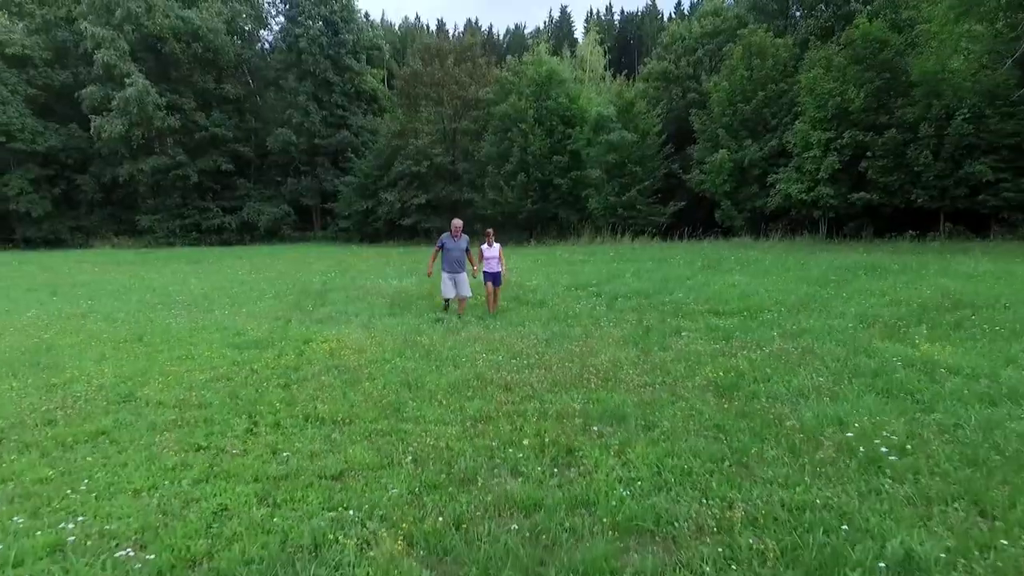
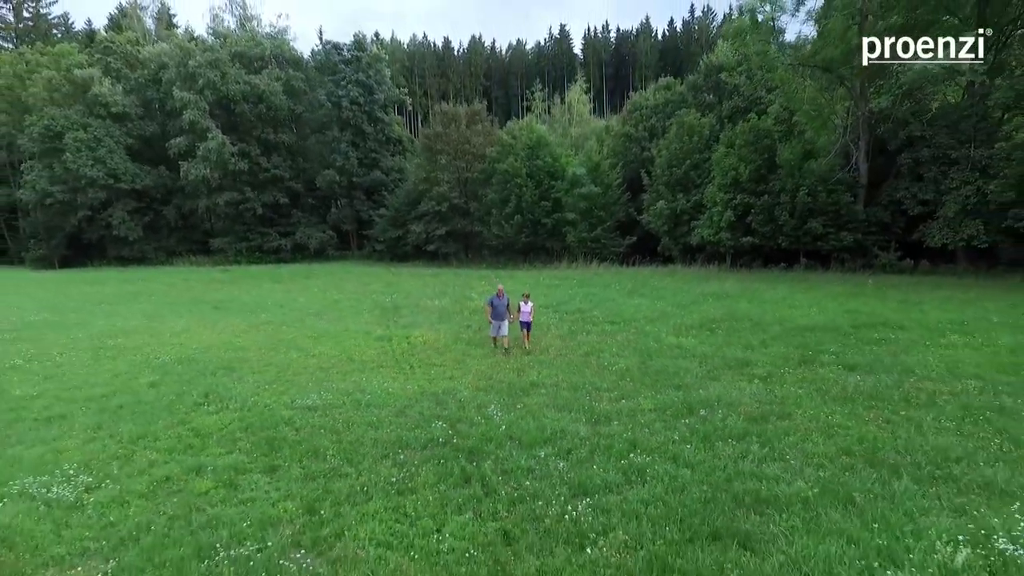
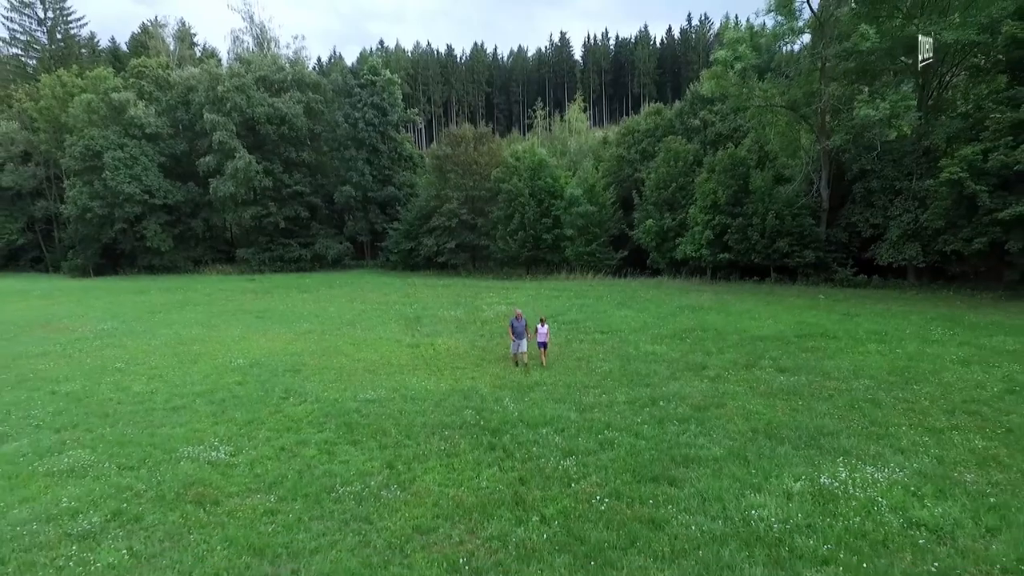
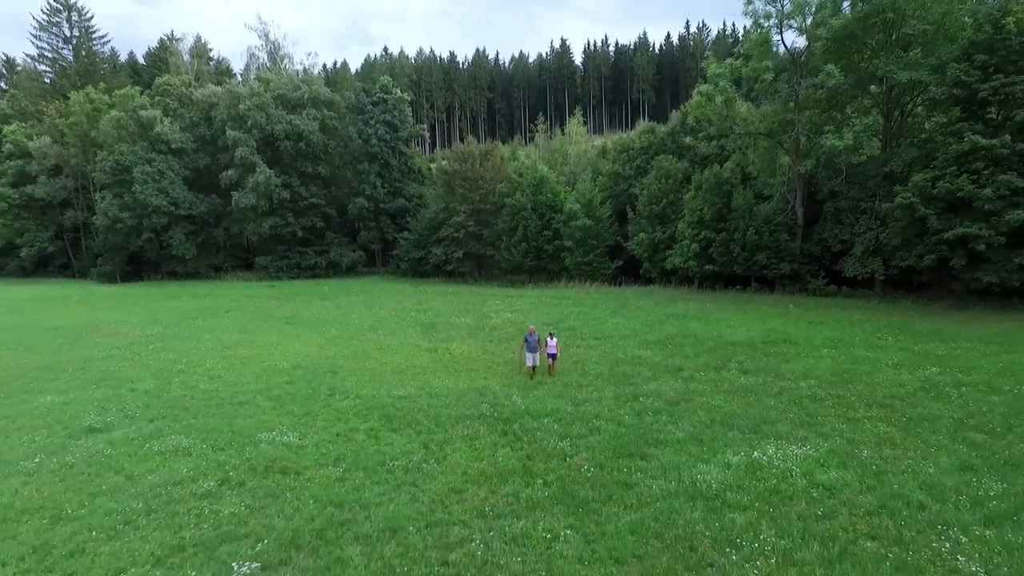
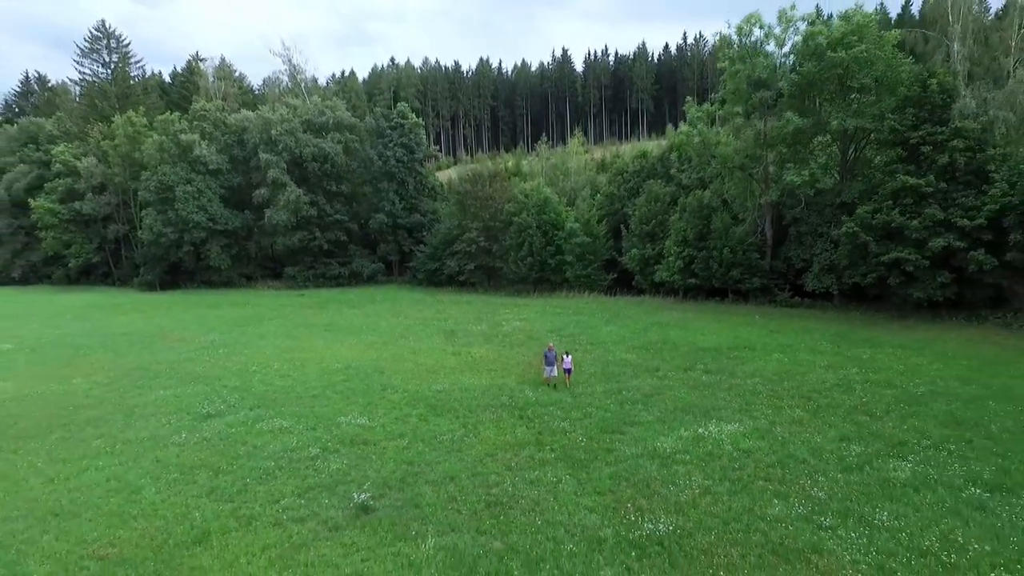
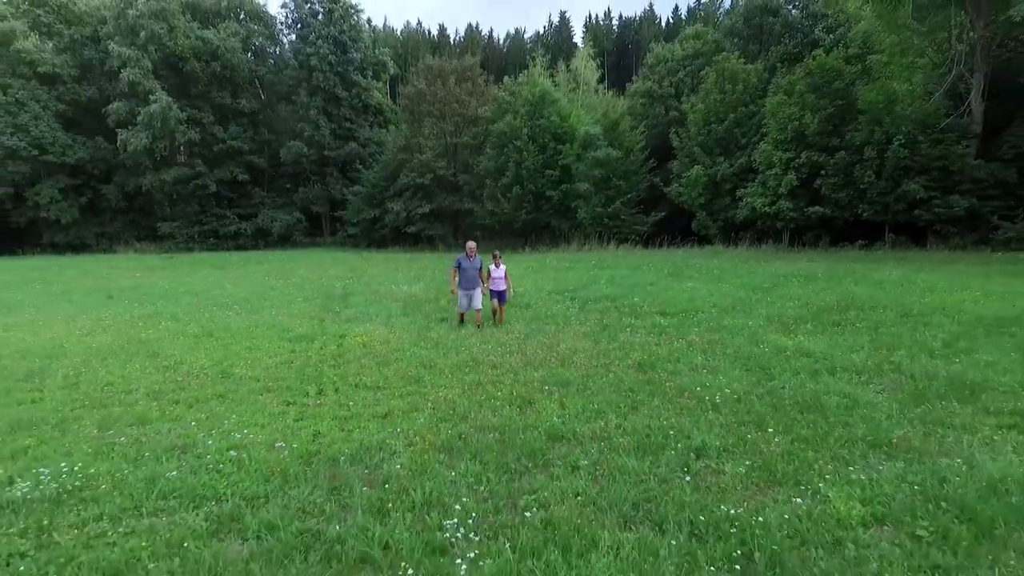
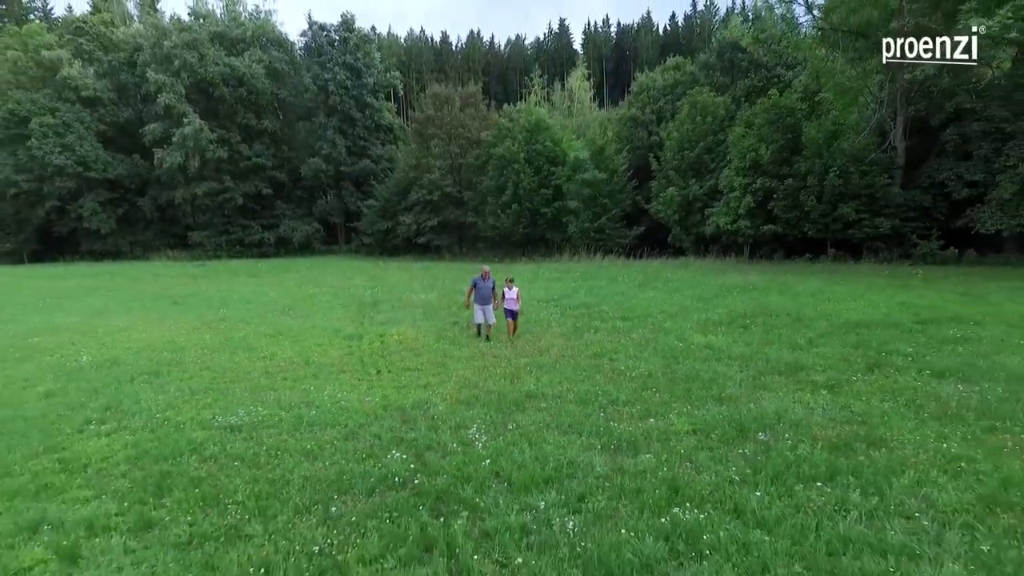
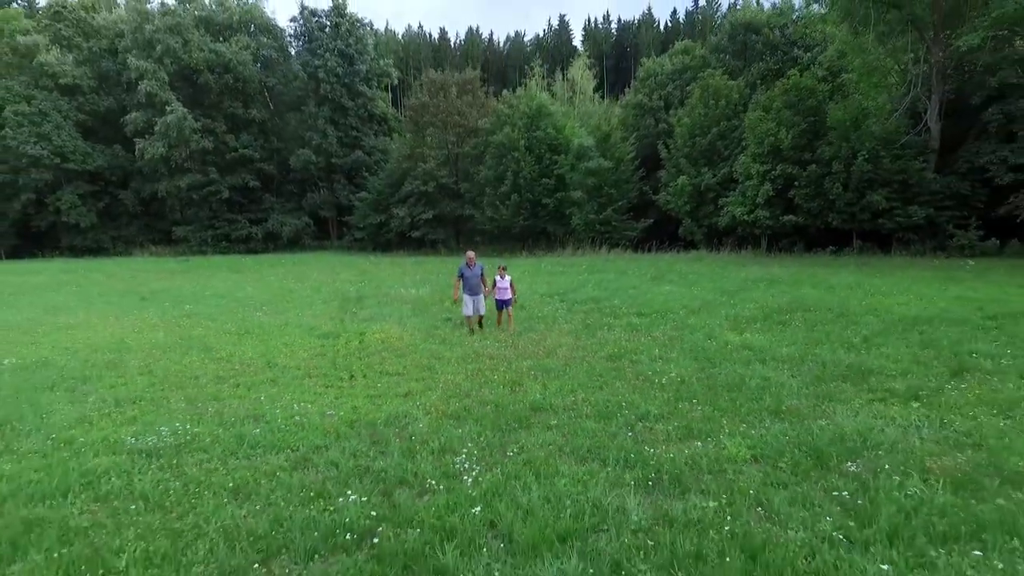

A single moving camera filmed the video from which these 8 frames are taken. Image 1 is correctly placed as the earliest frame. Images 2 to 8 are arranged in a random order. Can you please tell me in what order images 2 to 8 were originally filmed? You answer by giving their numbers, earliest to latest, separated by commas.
6, 8, 7, 2, 3, 4, 5
